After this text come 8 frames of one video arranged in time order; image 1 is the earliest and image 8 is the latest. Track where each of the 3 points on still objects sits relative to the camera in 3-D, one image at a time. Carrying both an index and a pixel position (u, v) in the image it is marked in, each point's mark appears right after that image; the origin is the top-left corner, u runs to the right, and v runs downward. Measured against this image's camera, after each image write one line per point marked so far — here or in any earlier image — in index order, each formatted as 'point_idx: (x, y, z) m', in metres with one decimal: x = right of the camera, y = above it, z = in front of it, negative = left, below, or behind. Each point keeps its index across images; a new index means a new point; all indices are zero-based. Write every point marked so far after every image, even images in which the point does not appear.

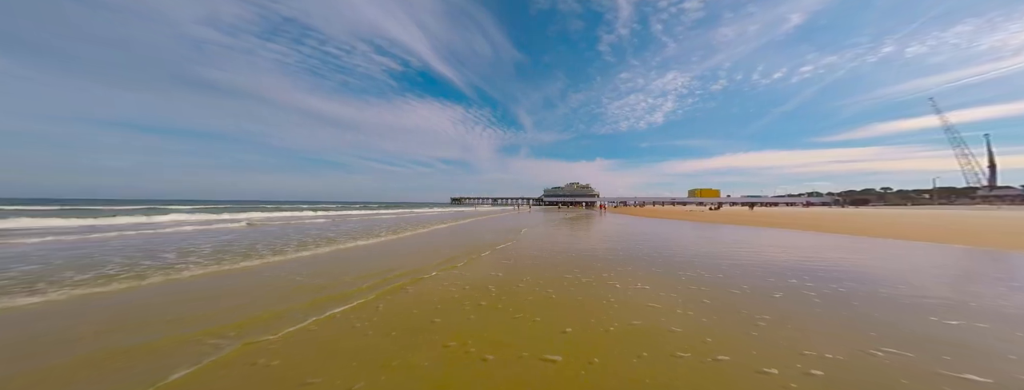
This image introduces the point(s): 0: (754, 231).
0: (+14.1, -1.8, +15.3) m
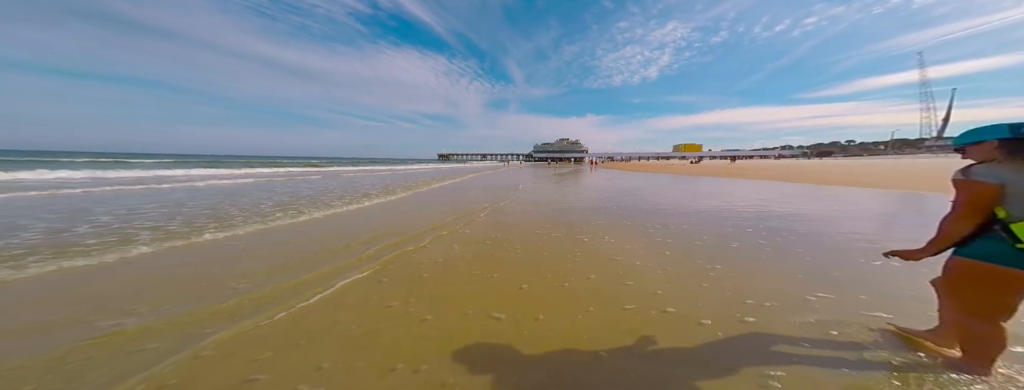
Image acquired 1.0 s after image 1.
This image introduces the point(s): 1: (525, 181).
0: (+13.0, +0.6, +16.1) m
1: (+0.9, +0.8, +14.9) m
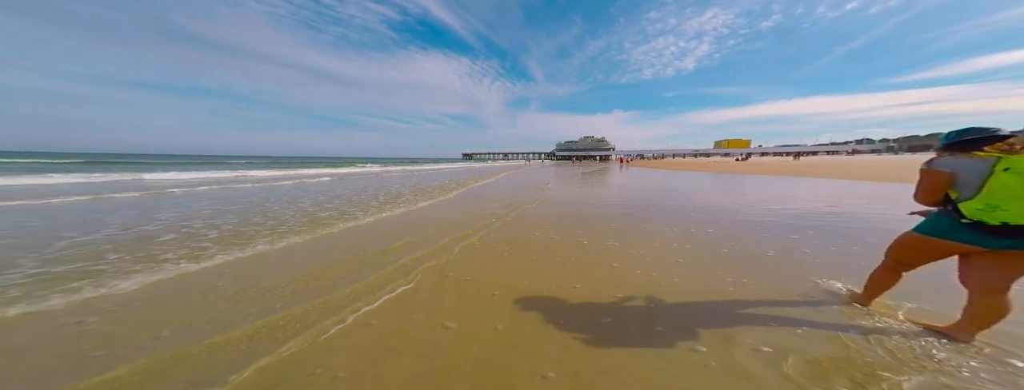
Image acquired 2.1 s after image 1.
0: (+14.3, +0.7, +14.9) m
1: (+2.2, +0.8, +14.7) m
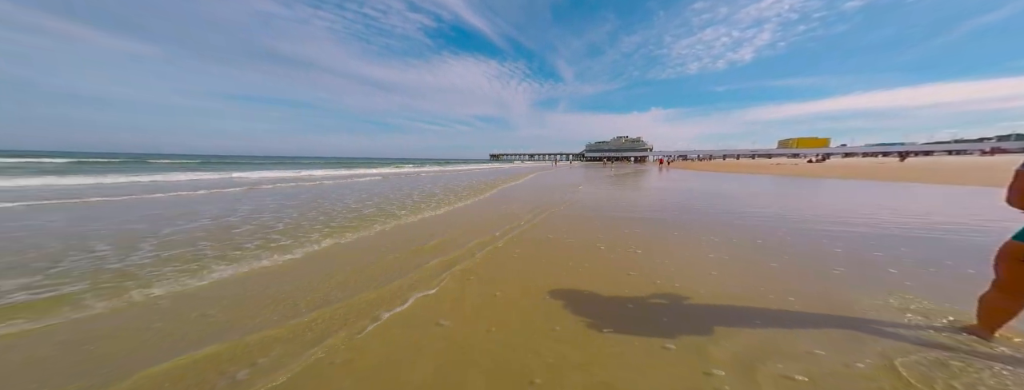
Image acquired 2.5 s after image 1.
0: (+15.8, +0.4, +13.4) m
1: (+3.7, +0.7, +14.3) m
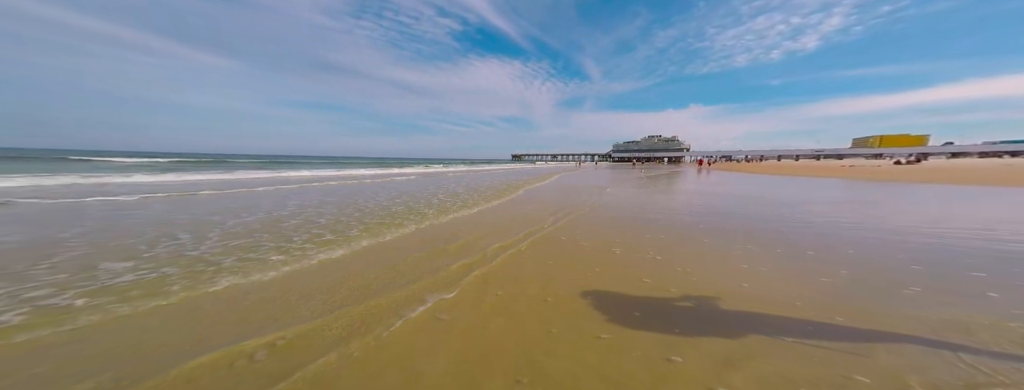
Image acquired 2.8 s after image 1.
0: (+16.9, +0.1, +12.0) m
1: (+4.9, +0.6, +13.9) m
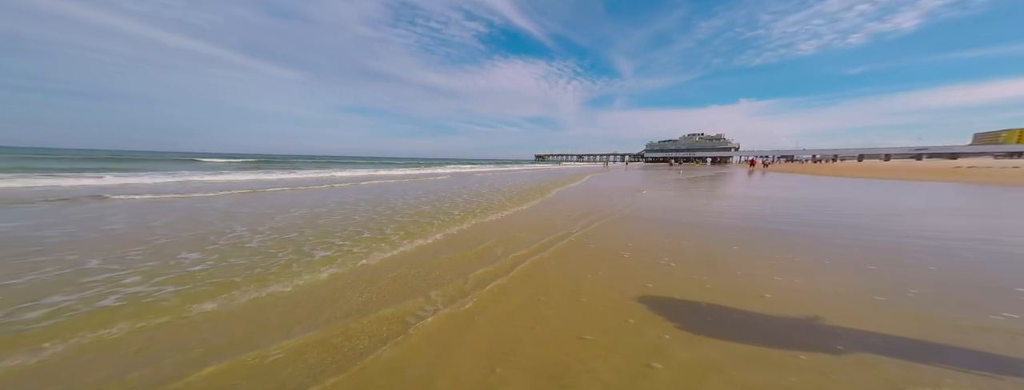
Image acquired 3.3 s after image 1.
0: (+17.9, -0.1, +10.4) m
1: (+6.2, +0.5, +13.2) m
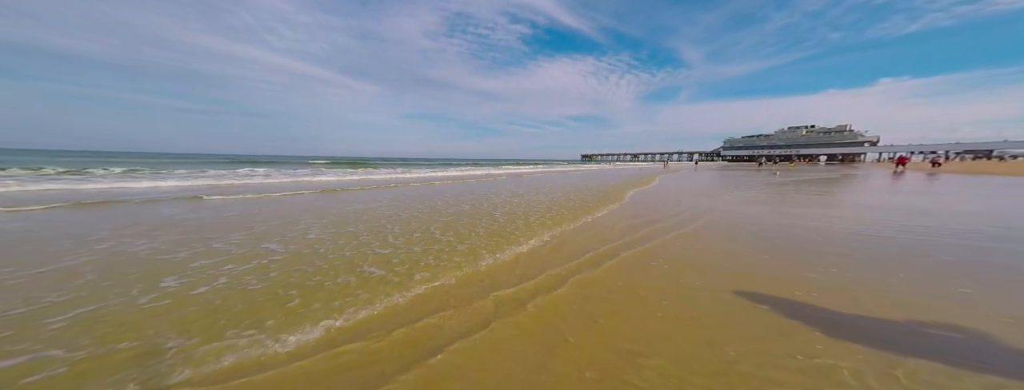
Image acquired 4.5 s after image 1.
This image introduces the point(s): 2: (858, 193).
0: (+19.7, -0.4, +7.0) m
1: (+8.5, +0.4, +11.7) m
2: (+12.8, +0.1, +9.9) m
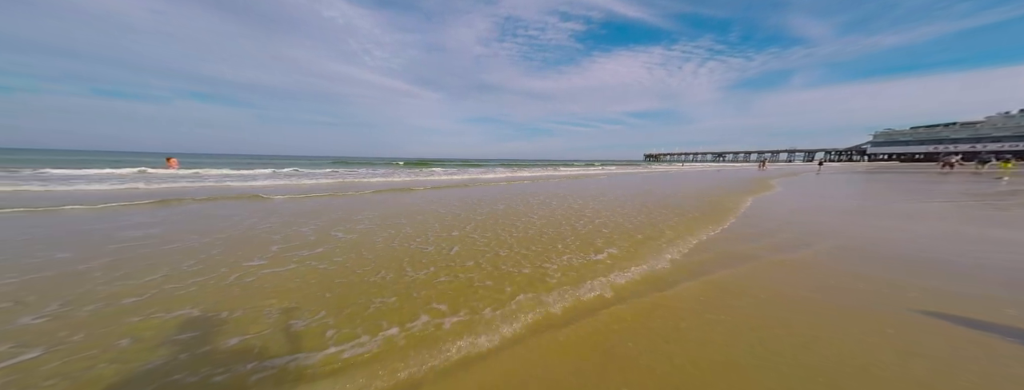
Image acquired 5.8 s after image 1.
0: (+21.1, -0.9, +2.5) m
1: (+11.0, +0.1, +9.1) m
2: (+14.8, -0.3, +6.6) m
